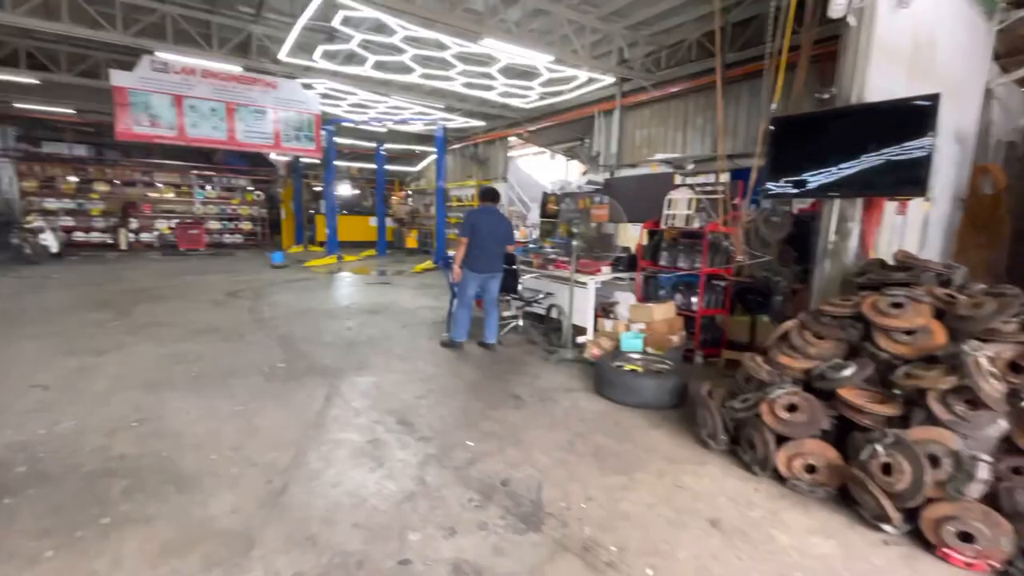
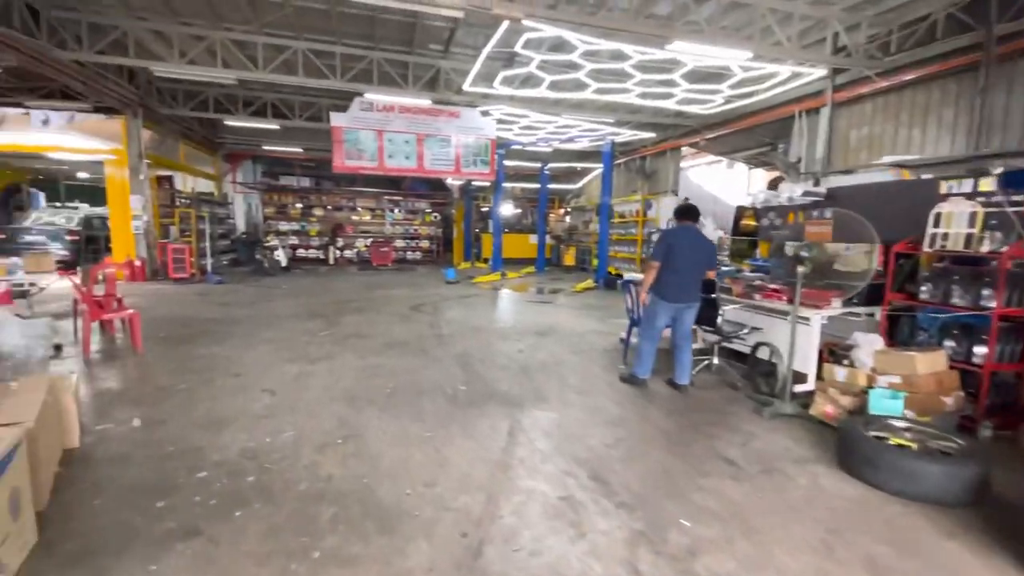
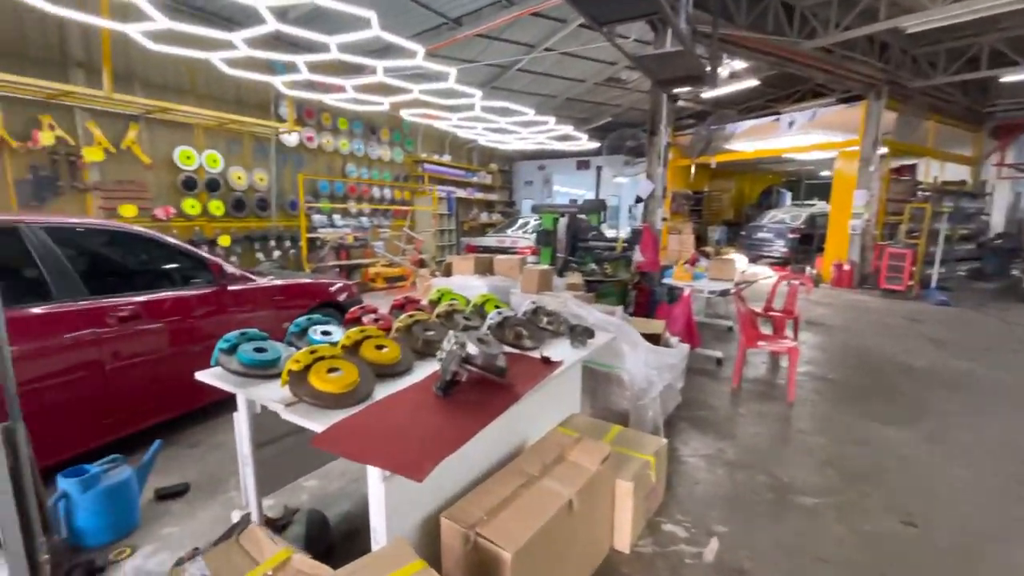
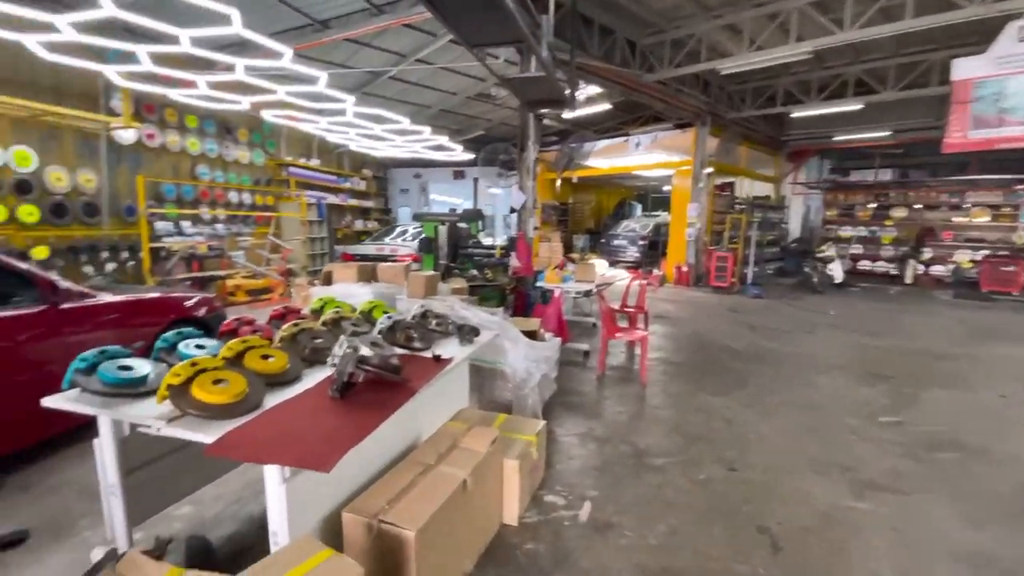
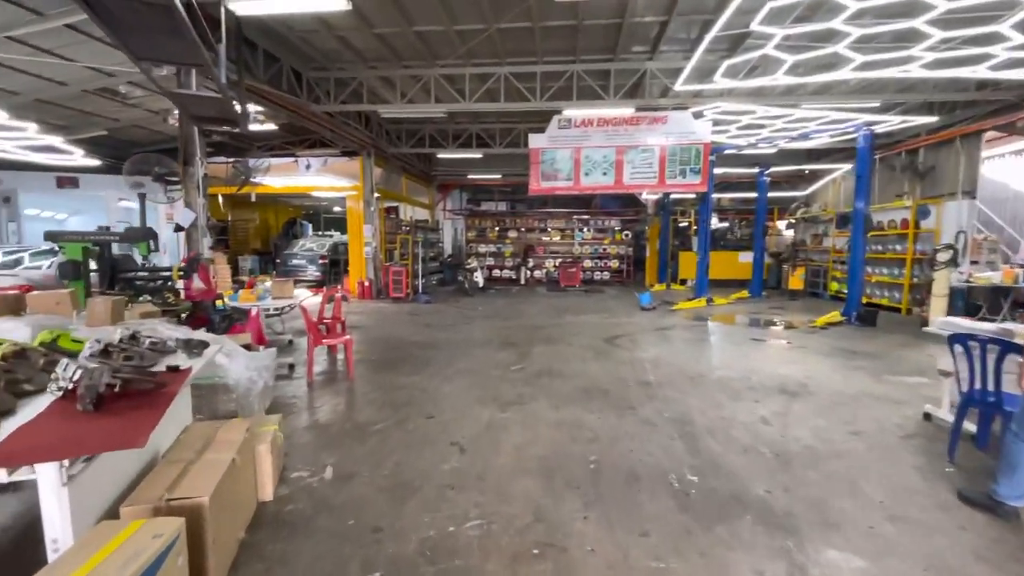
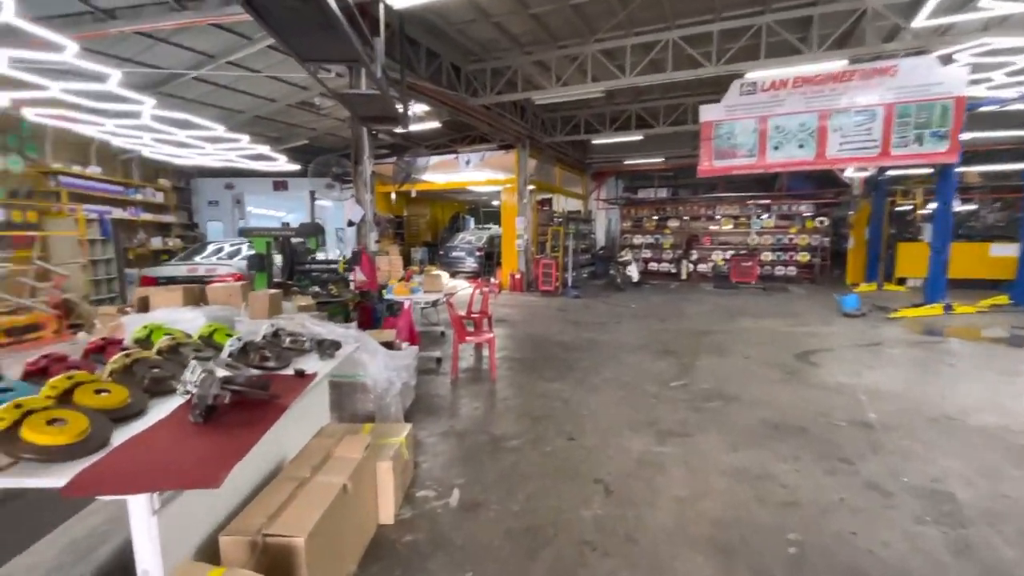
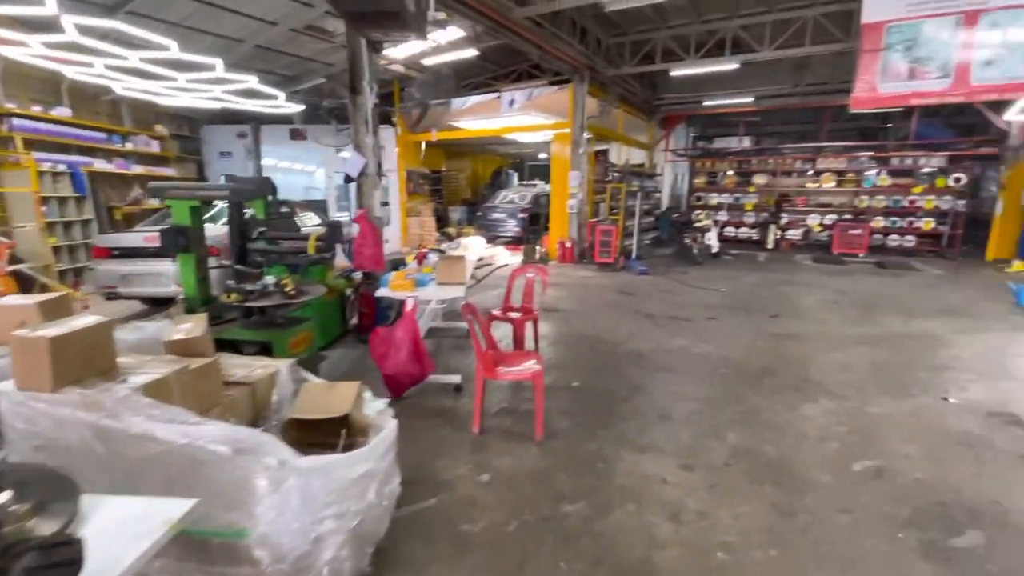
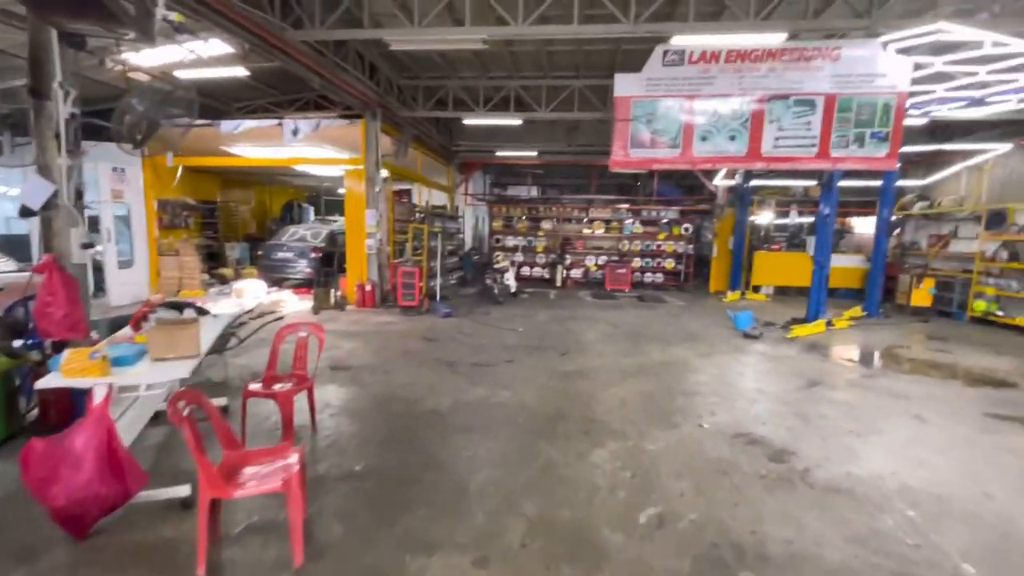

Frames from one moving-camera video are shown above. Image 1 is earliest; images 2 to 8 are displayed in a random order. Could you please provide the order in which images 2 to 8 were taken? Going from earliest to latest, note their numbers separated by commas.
2, 5, 6, 4, 3, 7, 8
